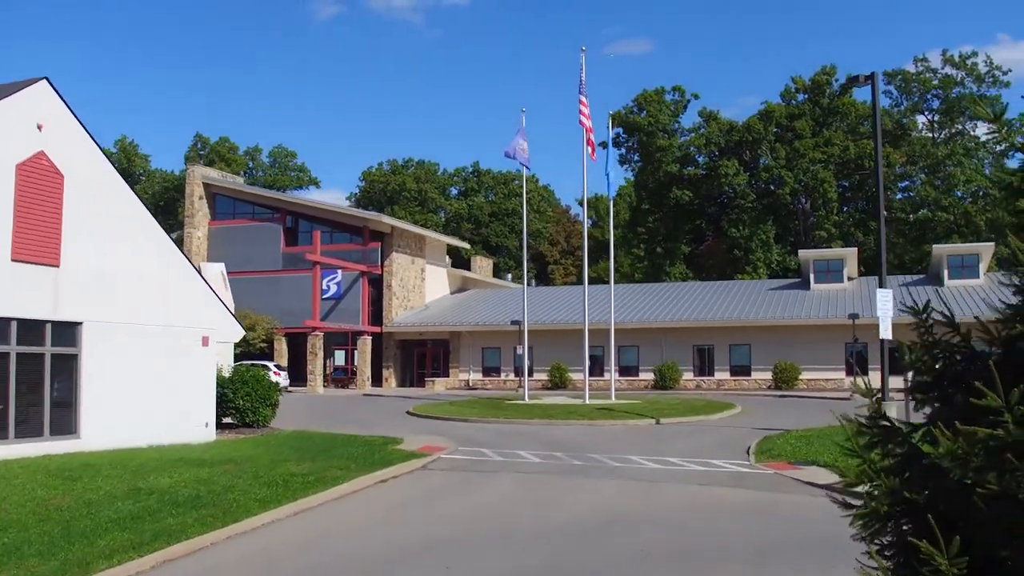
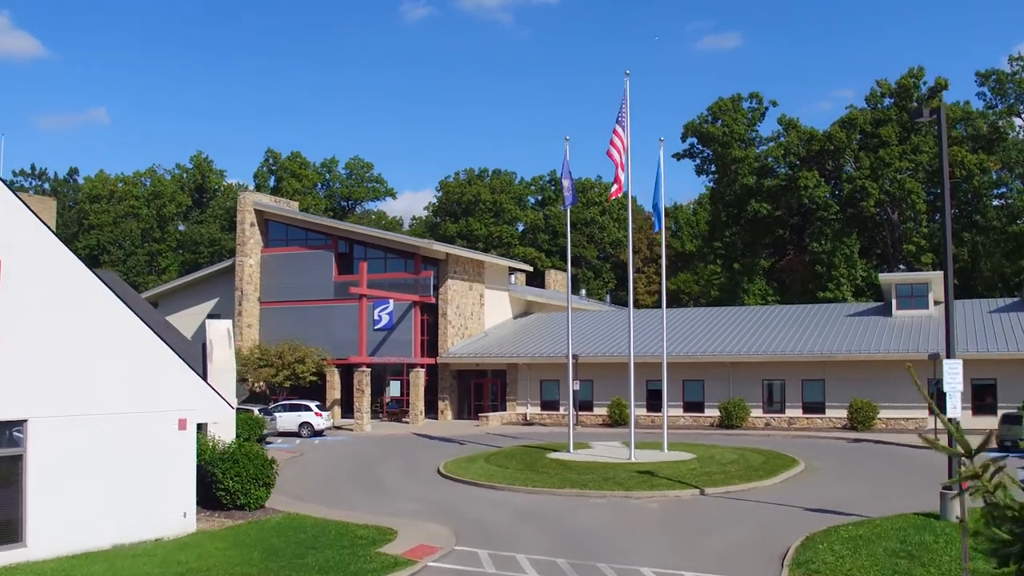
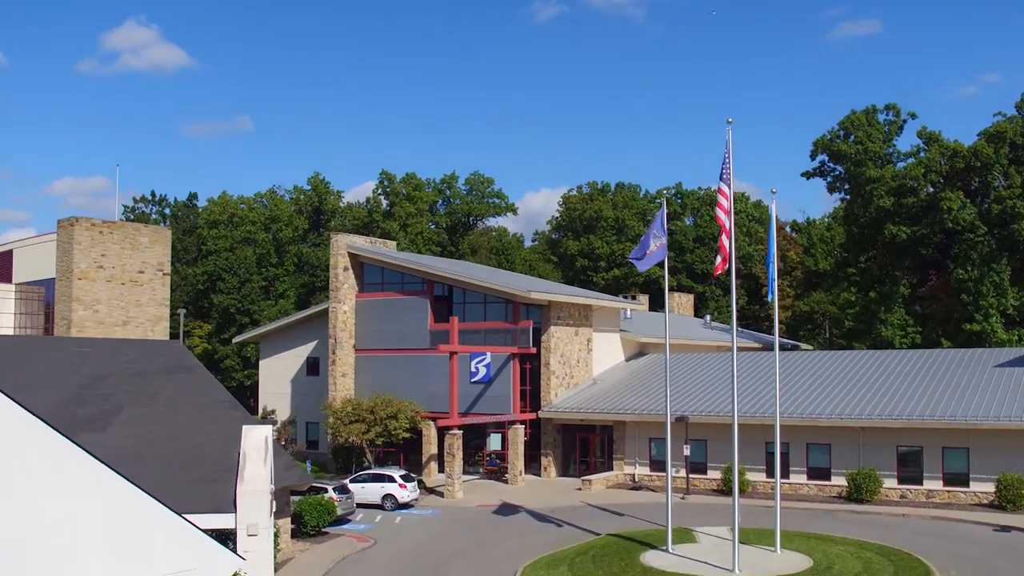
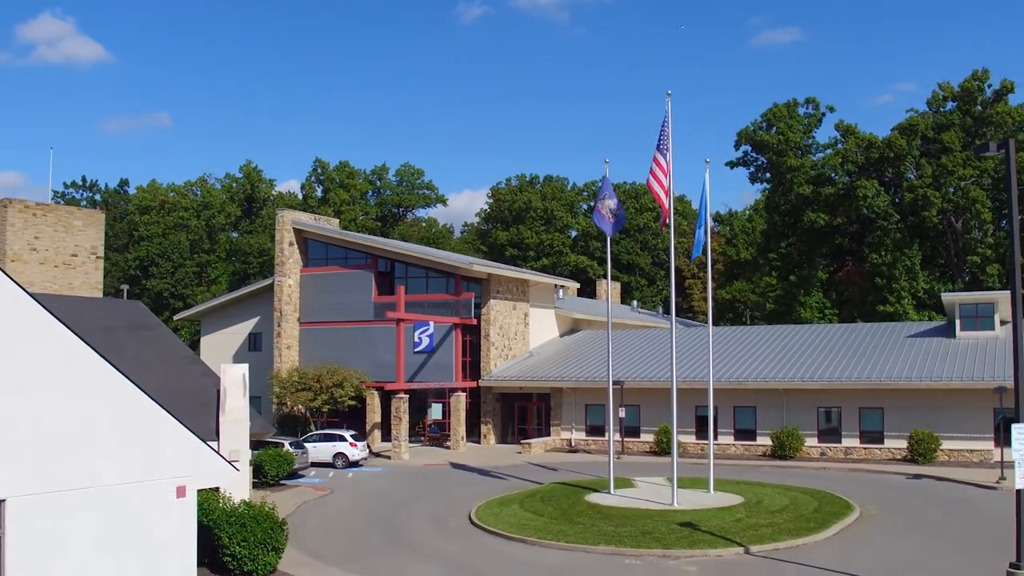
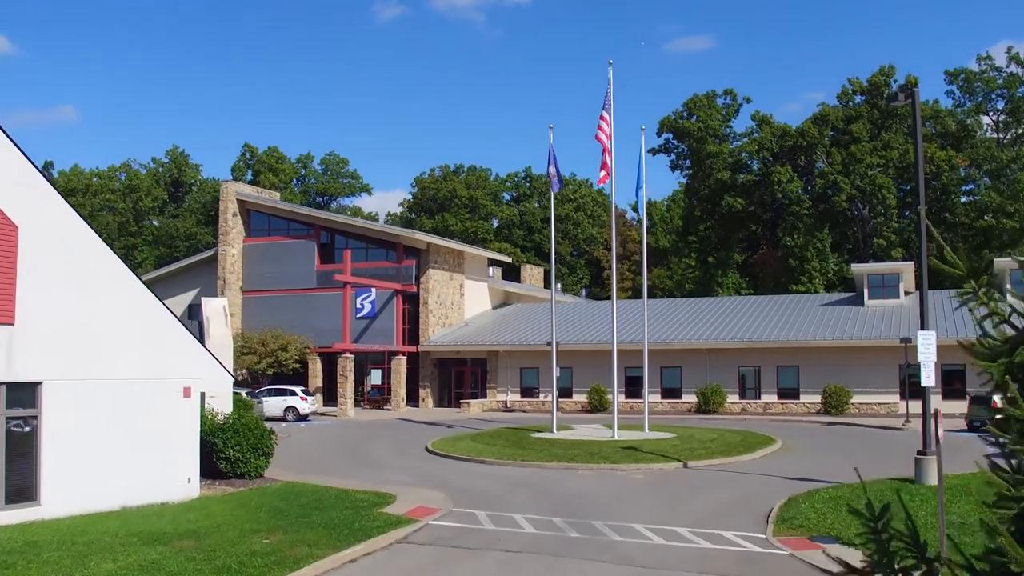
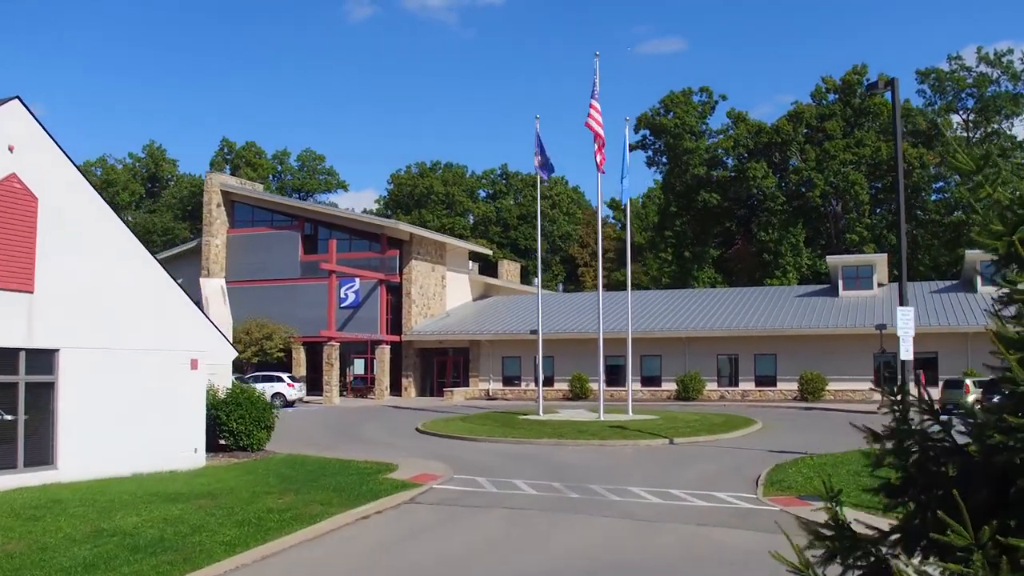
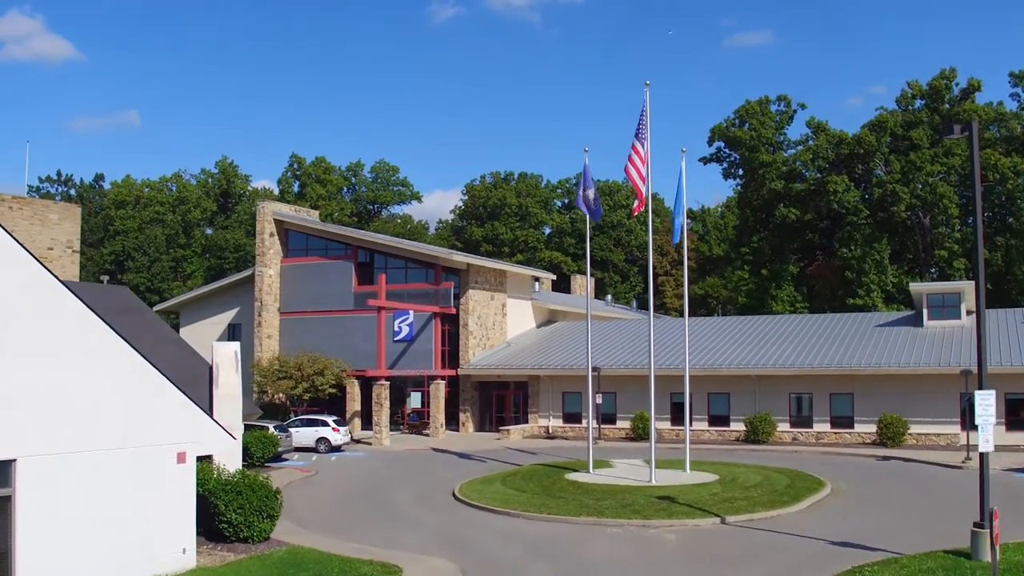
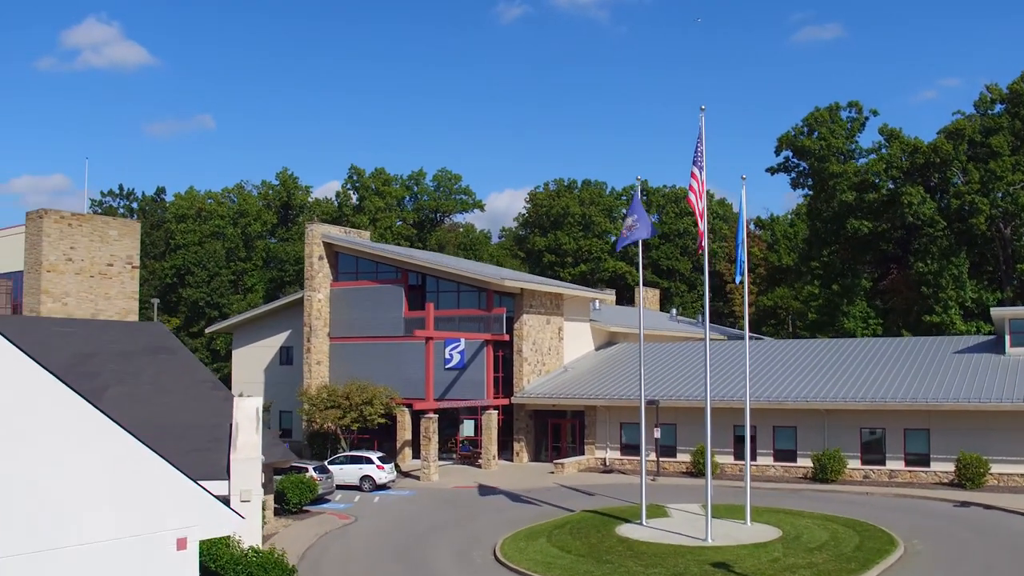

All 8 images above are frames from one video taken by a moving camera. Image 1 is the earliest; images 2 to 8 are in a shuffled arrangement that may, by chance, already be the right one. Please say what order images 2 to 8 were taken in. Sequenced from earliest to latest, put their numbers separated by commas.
6, 5, 2, 7, 4, 8, 3
